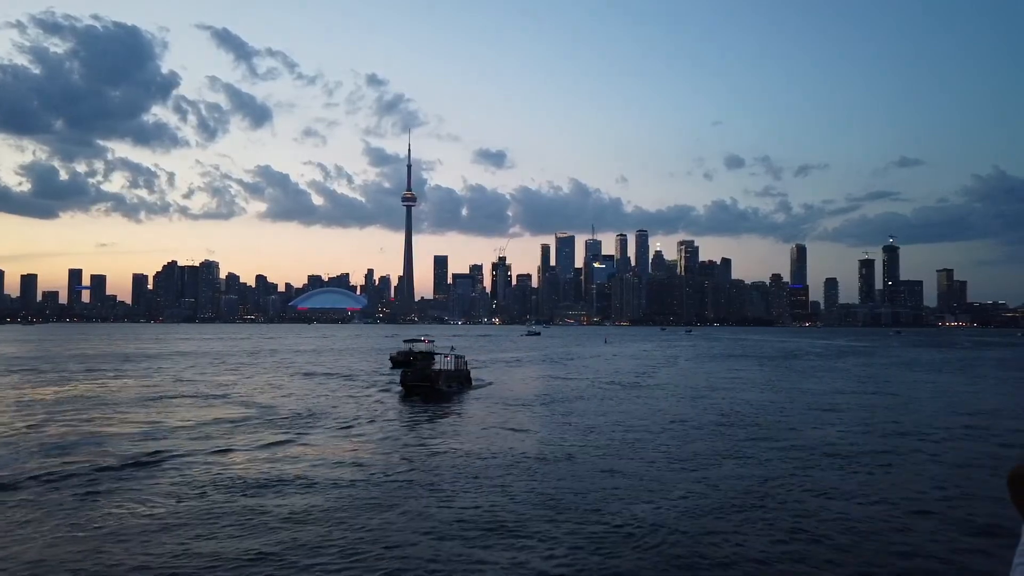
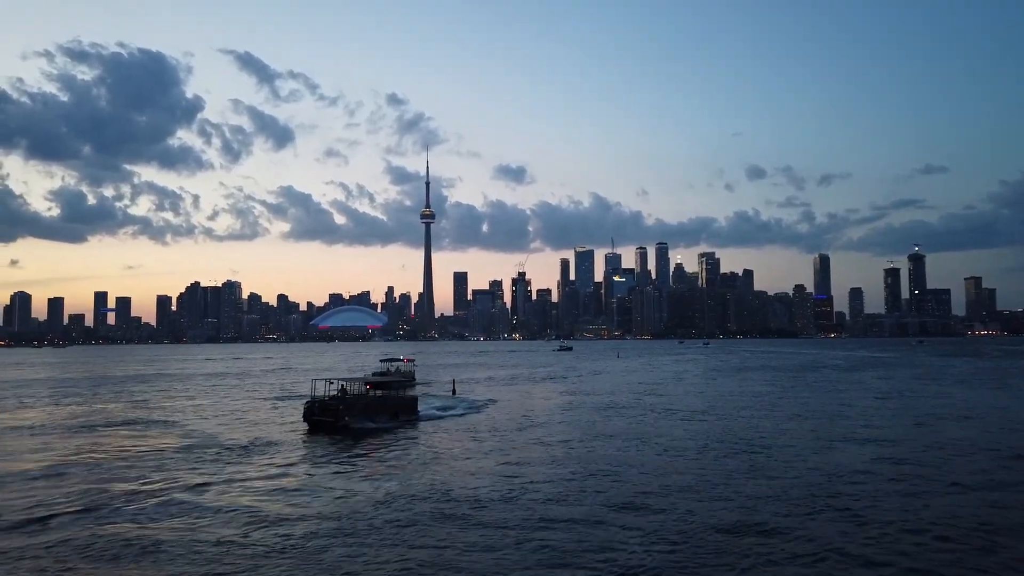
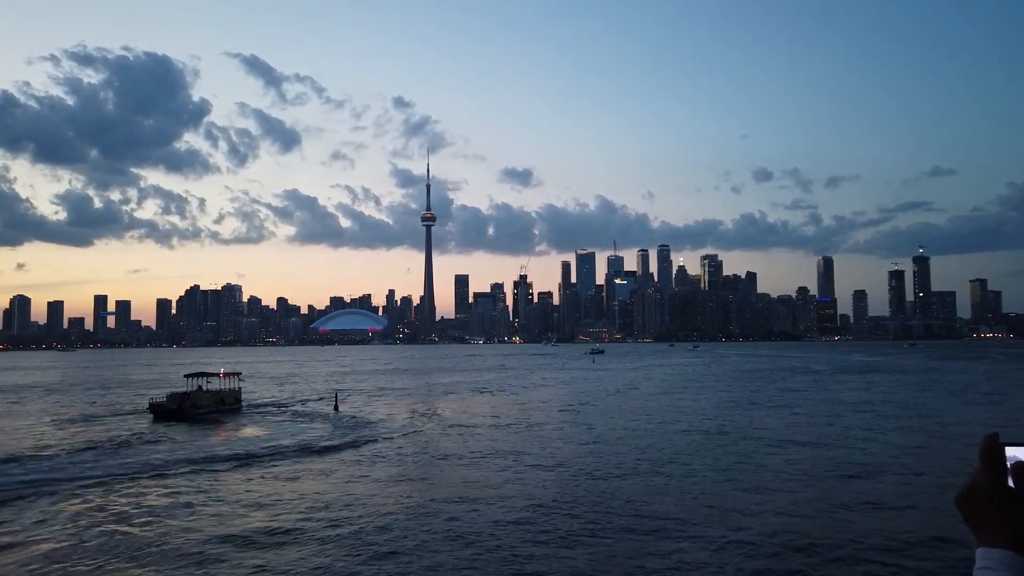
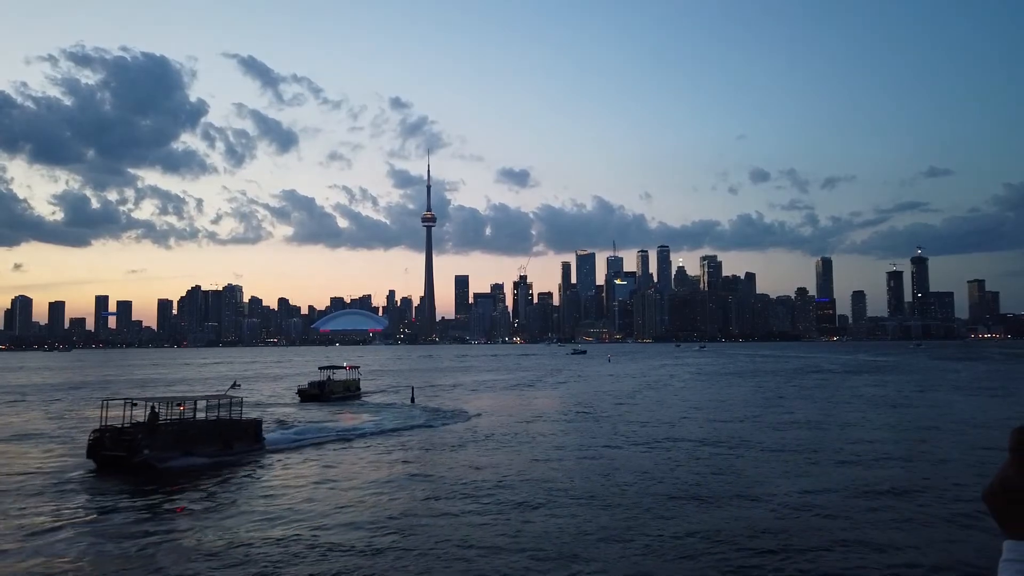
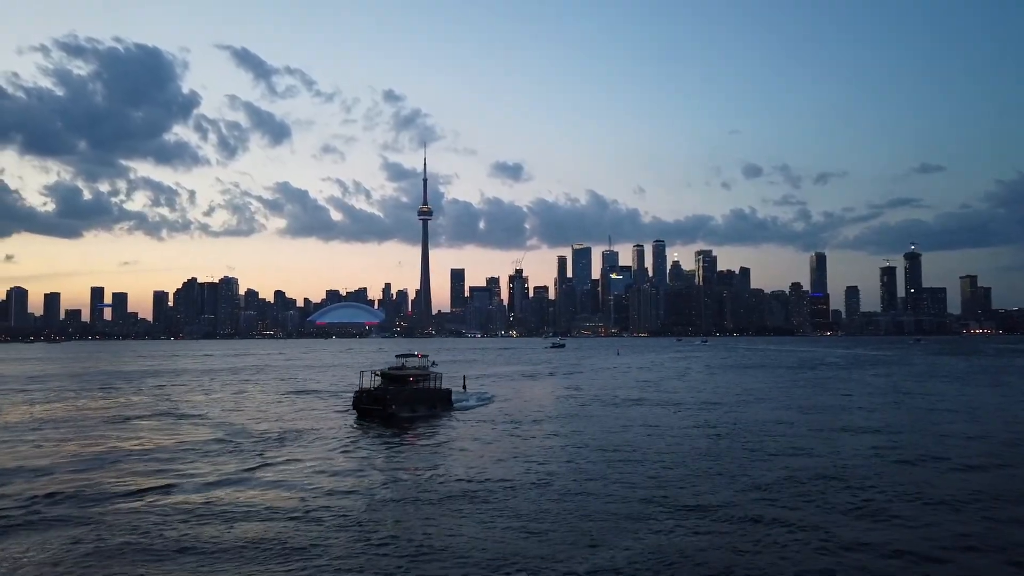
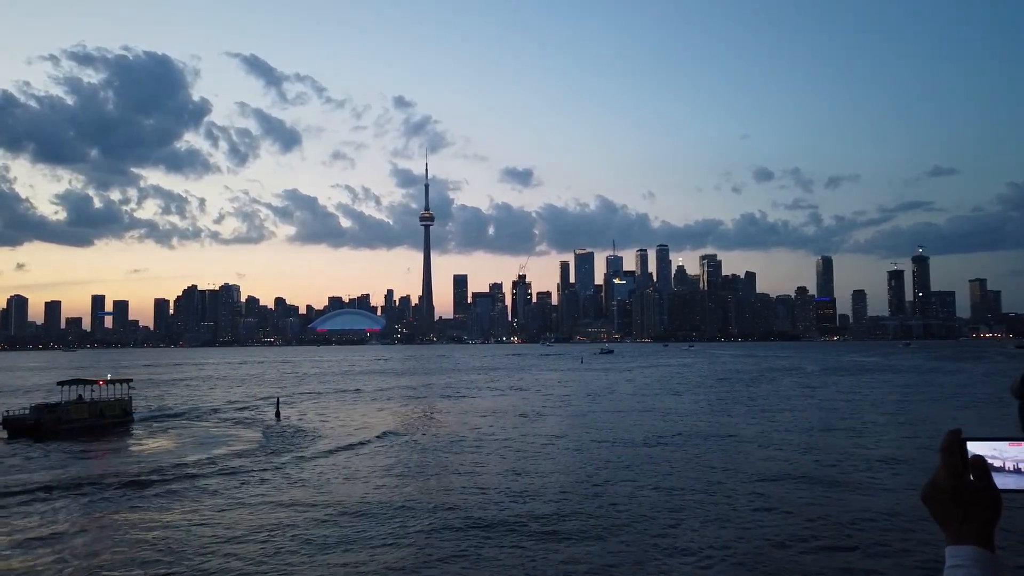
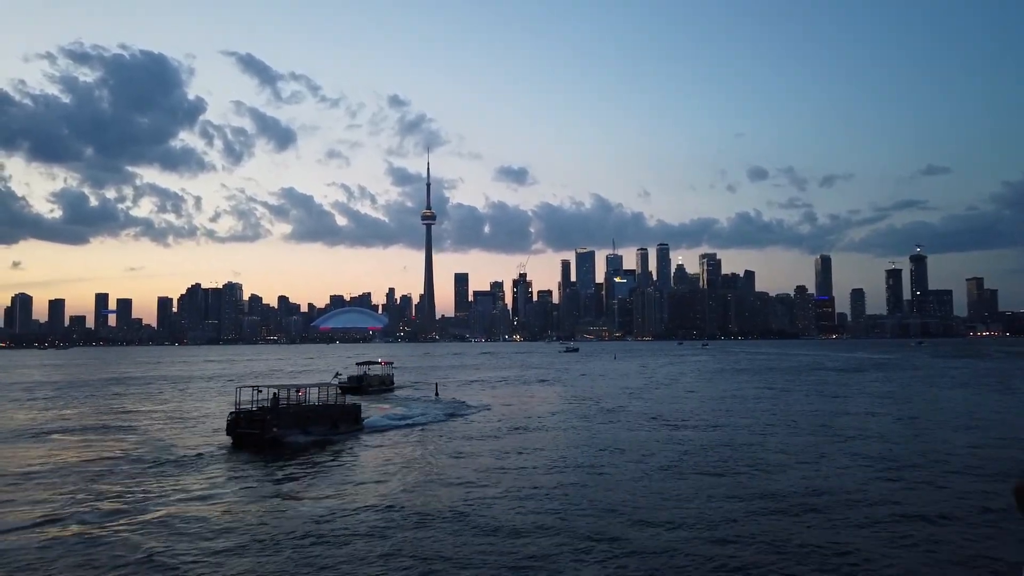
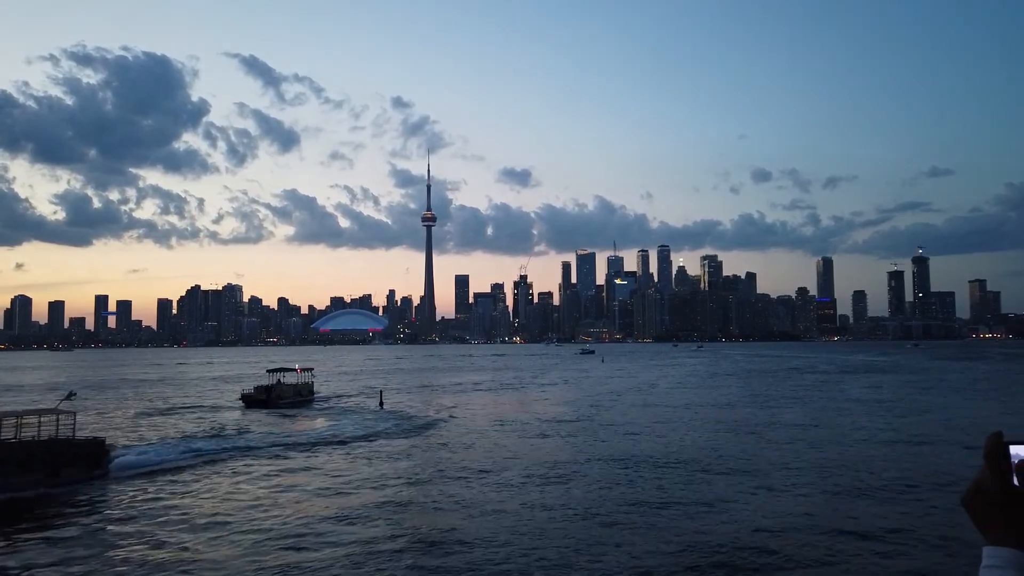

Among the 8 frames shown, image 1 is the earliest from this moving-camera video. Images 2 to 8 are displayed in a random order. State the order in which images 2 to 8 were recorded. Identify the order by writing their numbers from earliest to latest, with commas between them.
5, 2, 7, 4, 8, 3, 6
